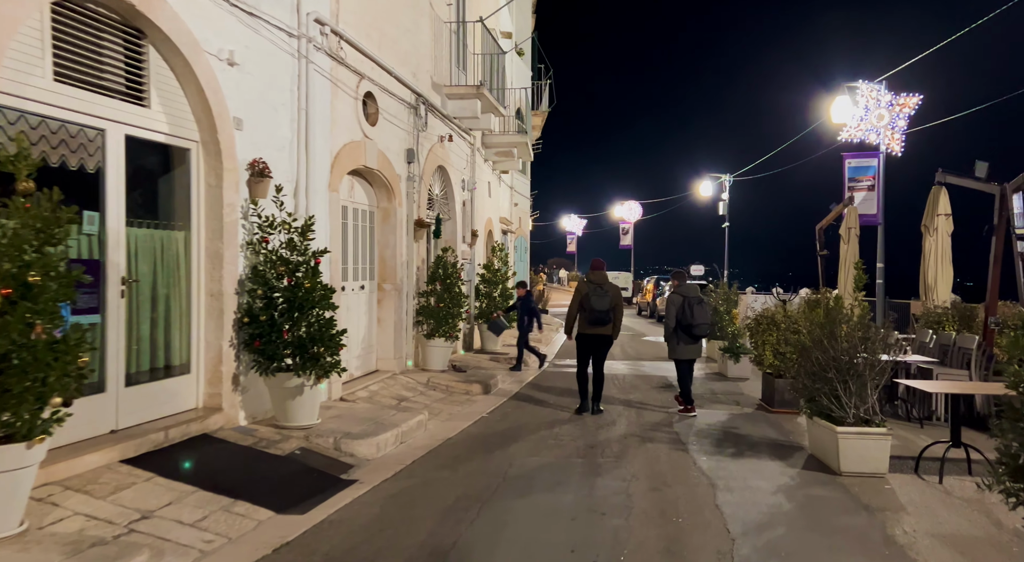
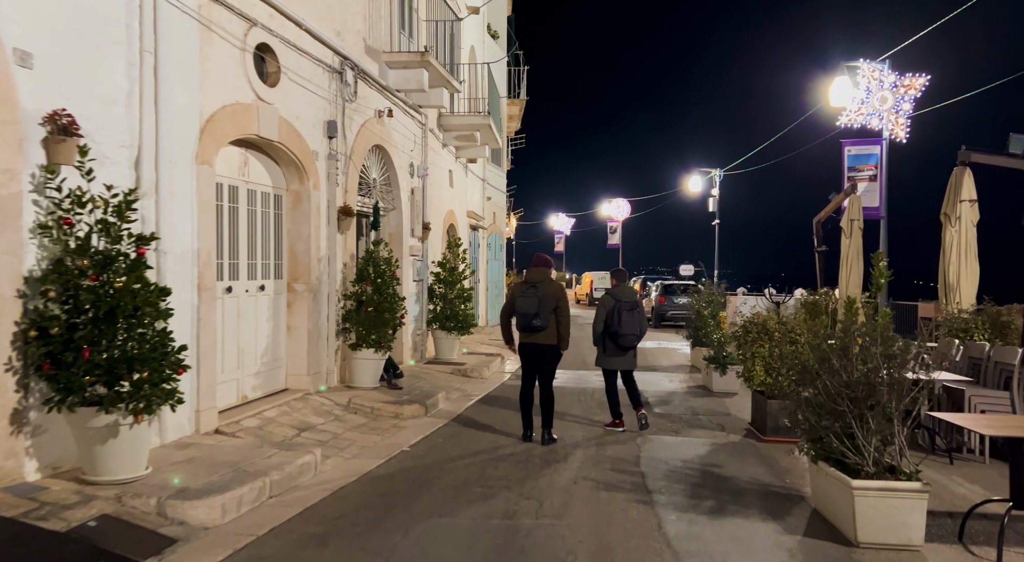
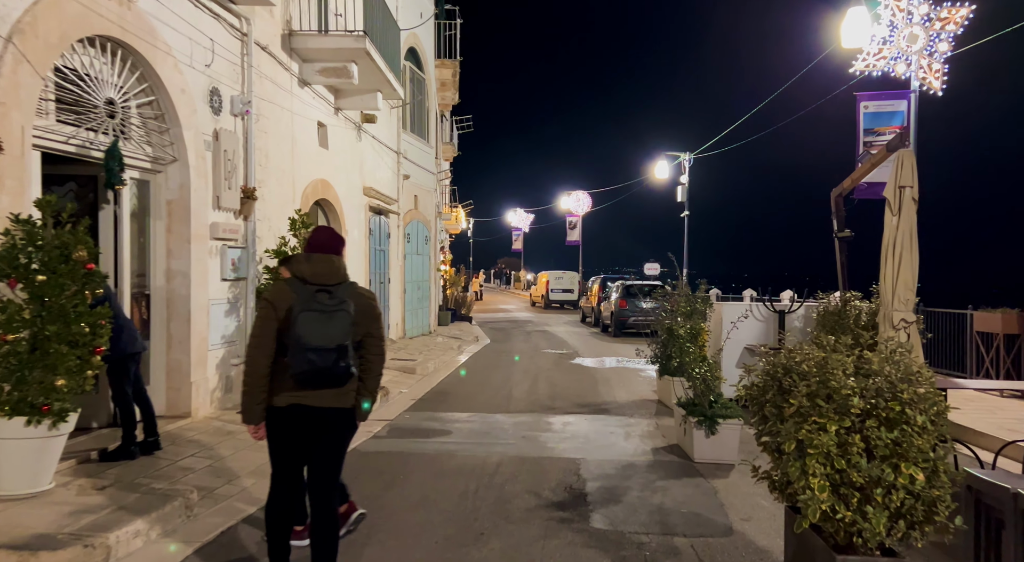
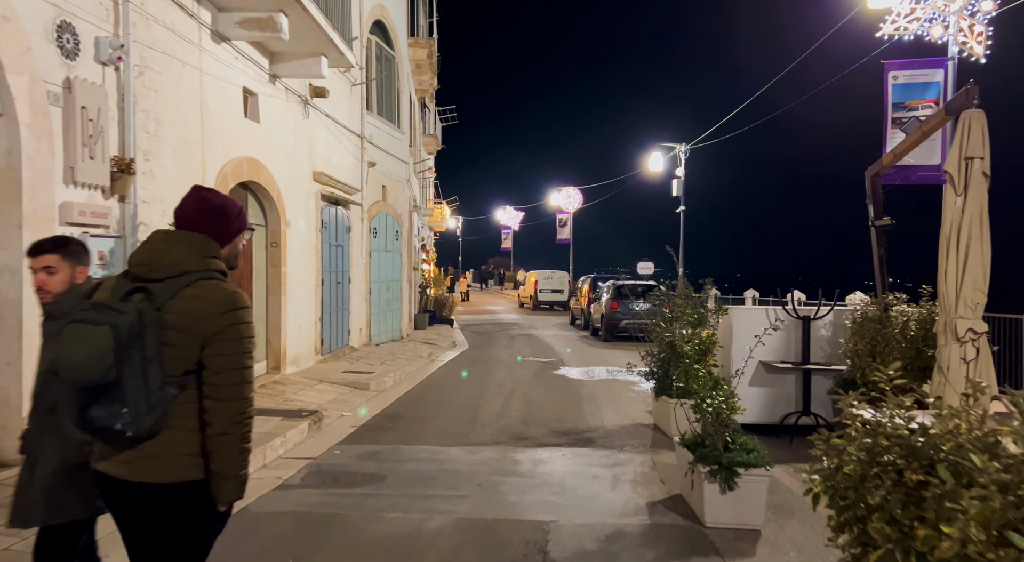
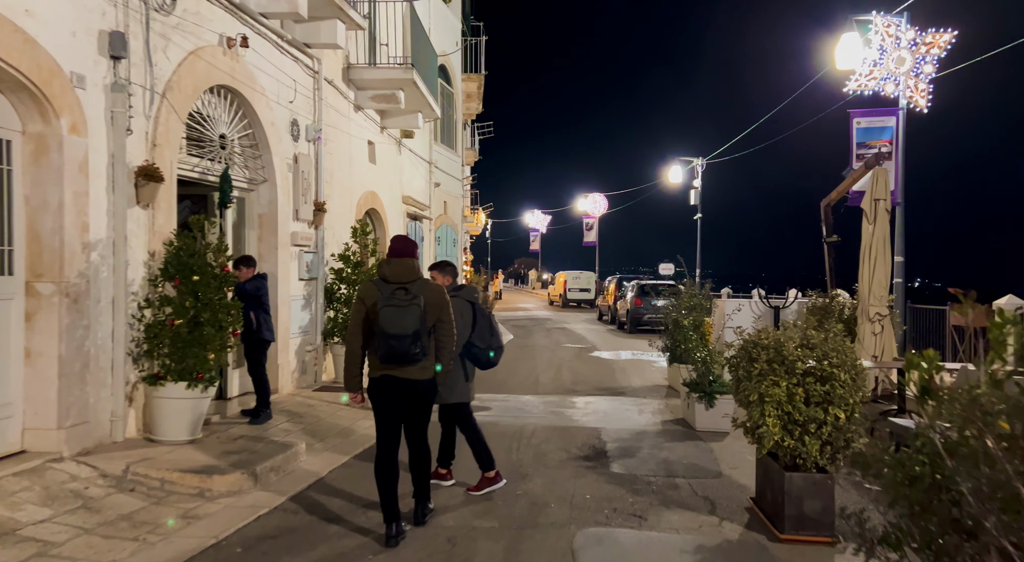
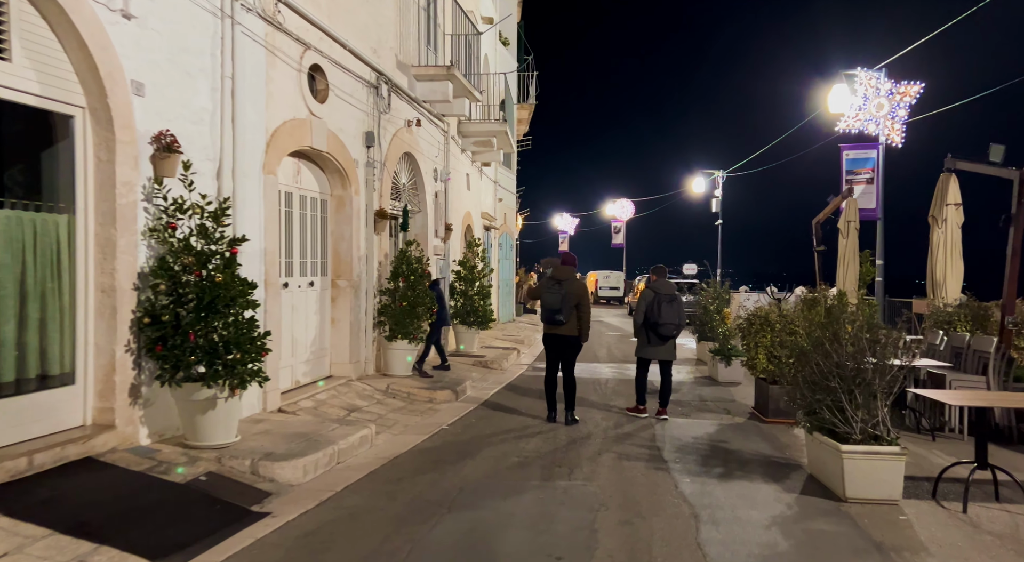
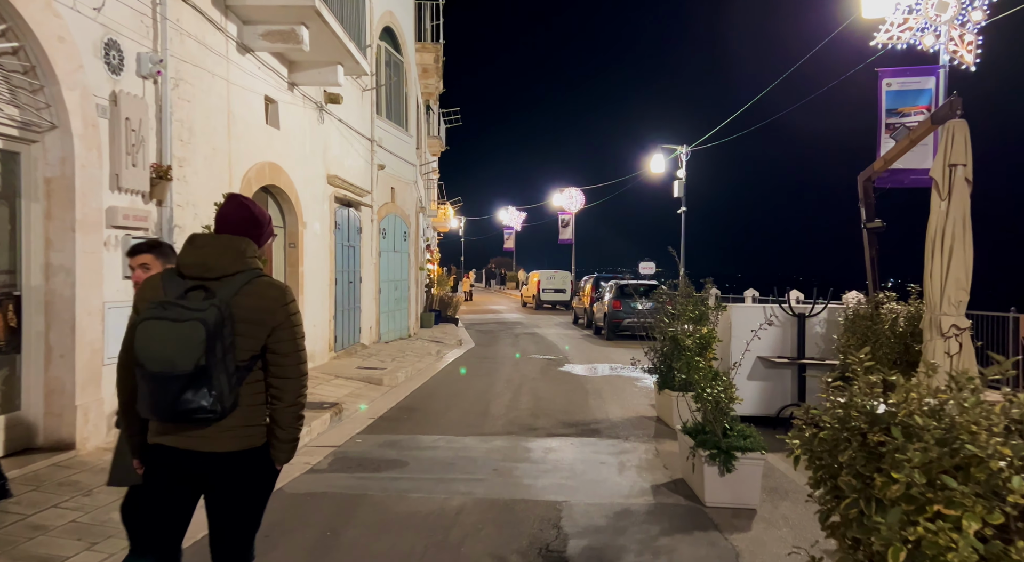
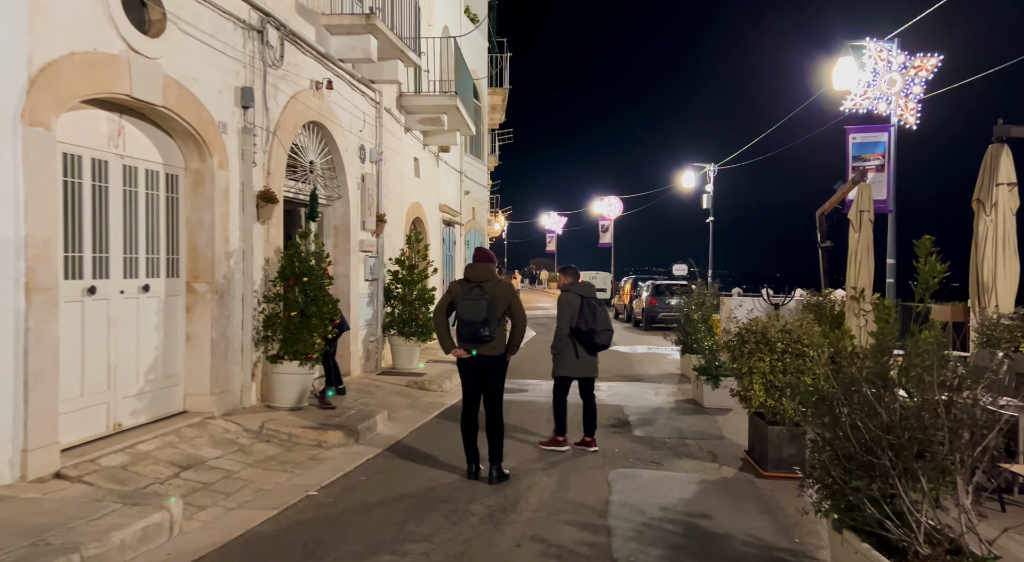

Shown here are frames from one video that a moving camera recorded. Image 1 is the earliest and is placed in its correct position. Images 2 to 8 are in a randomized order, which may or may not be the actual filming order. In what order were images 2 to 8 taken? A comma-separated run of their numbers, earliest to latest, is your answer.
6, 2, 8, 5, 3, 7, 4
